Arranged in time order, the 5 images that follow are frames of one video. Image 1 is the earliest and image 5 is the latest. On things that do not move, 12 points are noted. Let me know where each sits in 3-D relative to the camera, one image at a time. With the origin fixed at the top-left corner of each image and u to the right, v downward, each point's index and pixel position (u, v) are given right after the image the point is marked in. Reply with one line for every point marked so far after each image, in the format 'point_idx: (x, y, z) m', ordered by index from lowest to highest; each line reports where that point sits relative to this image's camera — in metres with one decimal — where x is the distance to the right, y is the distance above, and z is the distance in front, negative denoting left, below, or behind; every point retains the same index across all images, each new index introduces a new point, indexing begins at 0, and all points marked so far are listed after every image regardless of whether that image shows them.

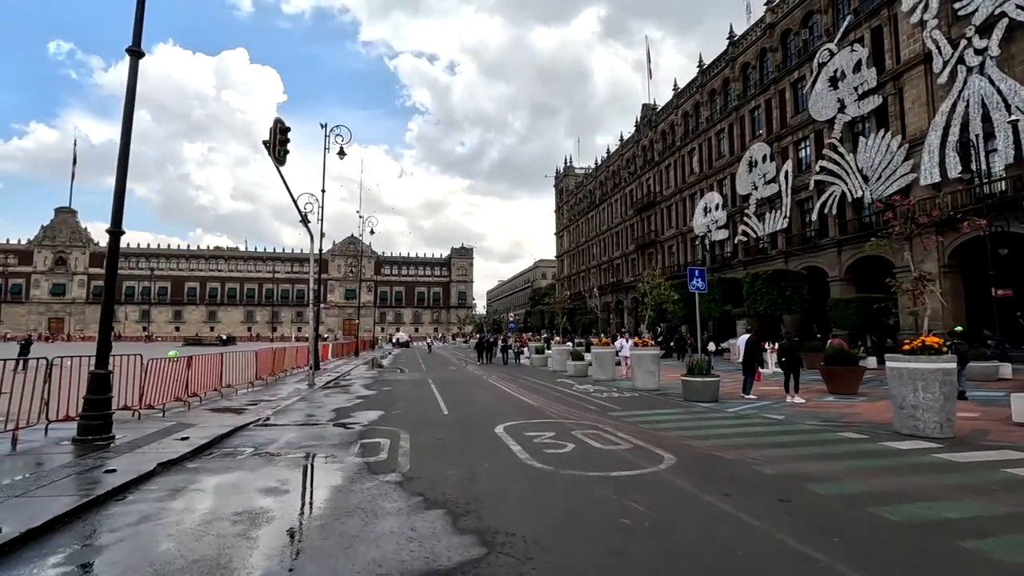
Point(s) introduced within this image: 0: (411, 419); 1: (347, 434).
0: (-2.4, -3.1, +12.7) m
1: (-3.3, -2.9, +10.6) m
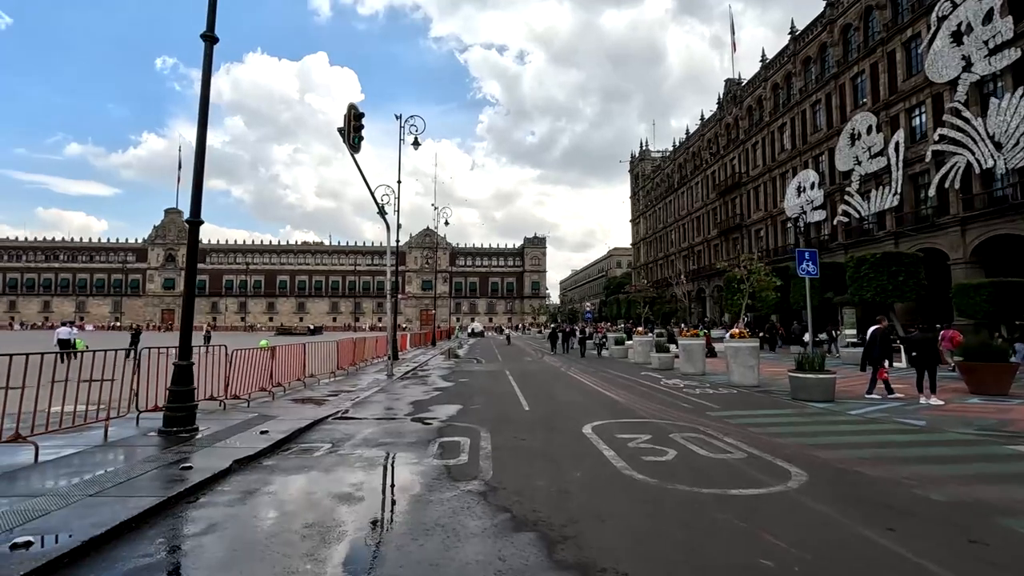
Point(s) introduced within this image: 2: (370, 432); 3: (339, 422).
0: (-0.5, -2.8, +11.9) m
1: (-1.6, -2.7, +10.1) m
2: (-2.6, -2.7, +10.0) m
3: (-3.5, -2.7, +10.9) m
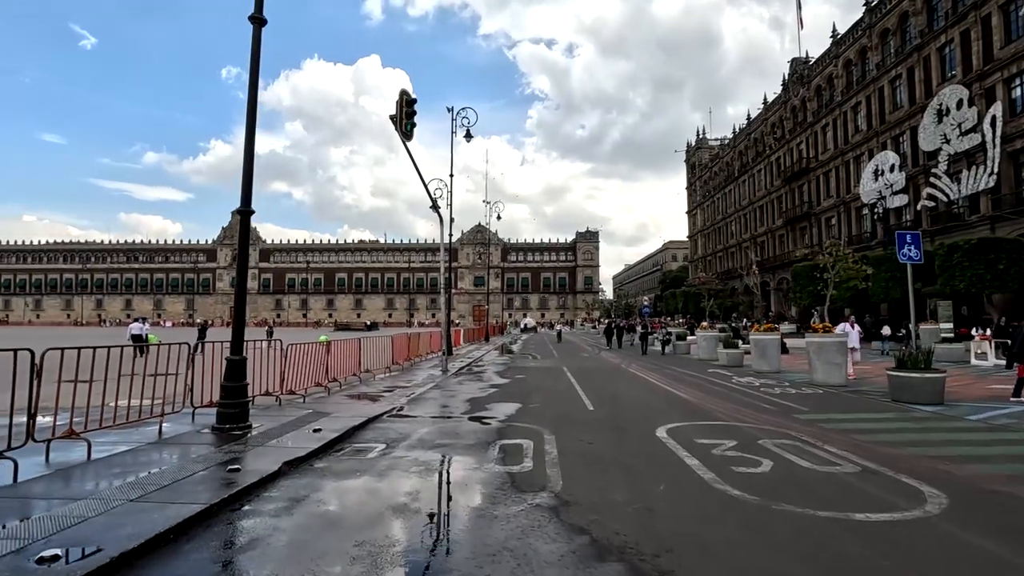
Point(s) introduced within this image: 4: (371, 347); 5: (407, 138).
0: (+0.9, -2.6, +11.1) m
1: (-0.5, -2.5, +9.4) m
2: (-1.5, -2.5, +9.4) m
3: (-2.3, -2.6, +10.4) m
4: (-5.0, -2.1, +18.8) m
5: (-2.6, +3.7, +13.3) m
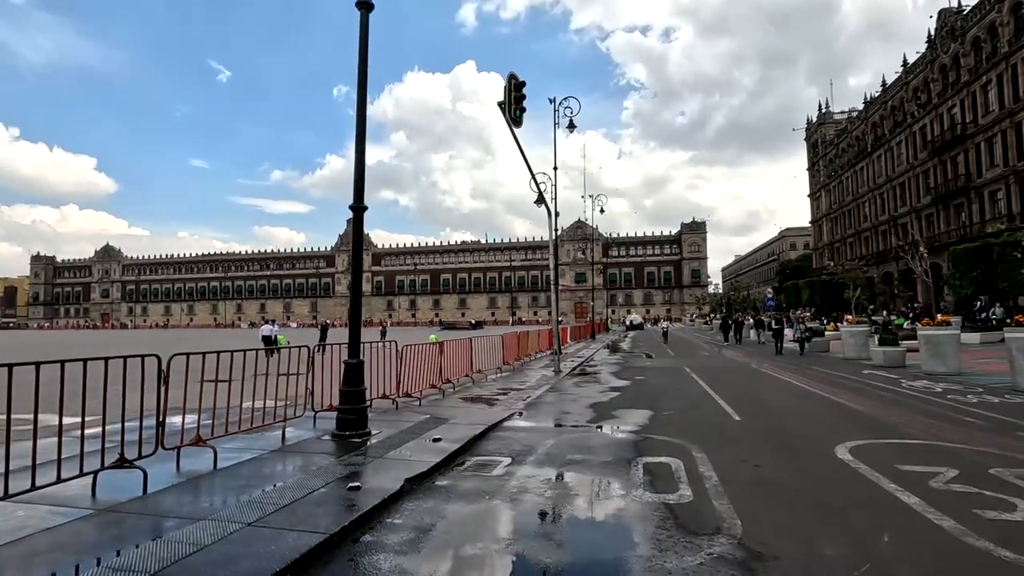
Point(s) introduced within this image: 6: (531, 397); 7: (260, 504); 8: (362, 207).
0: (+3.3, -2.5, +9.7) m
1: (+1.6, -2.4, +8.2) m
2: (+0.6, -2.4, +8.4) m
3: (+0.1, -2.5, +9.6) m
4: (-1.0, -2.0, +18.3) m
5: (+0.1, +3.8, +12.5) m
6: (+0.5, -2.8, +13.6) m
7: (-2.5, -2.1, +5.3) m
8: (-2.4, +1.3, +8.5) m
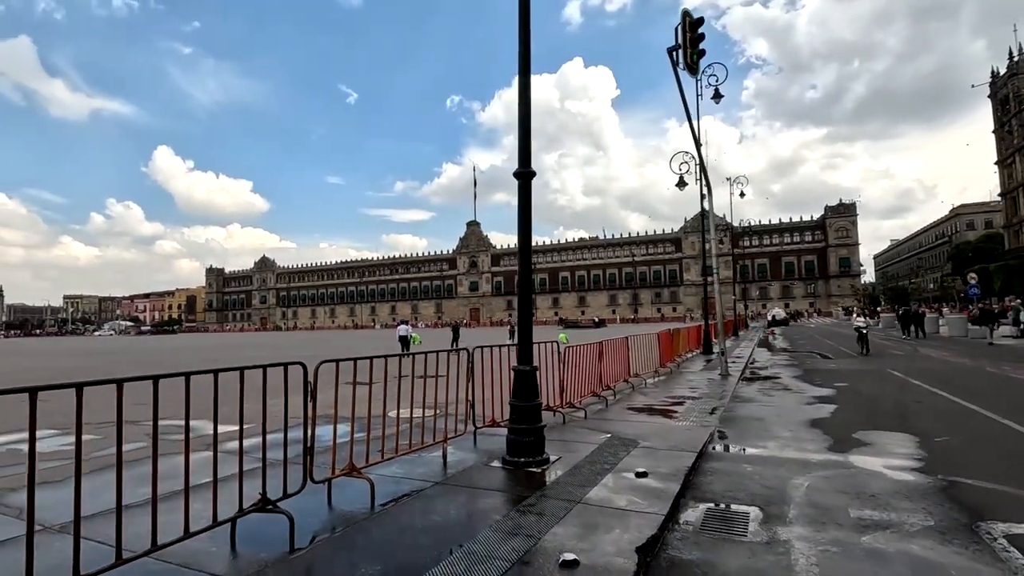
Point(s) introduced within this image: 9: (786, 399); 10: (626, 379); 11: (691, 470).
0: (+6.1, -2.1, +6.6) m
1: (+4.2, -2.1, +5.5) m
2: (+3.3, -2.2, +5.9) m
3: (+2.9, -2.3, +7.2) m
4: (+3.7, -1.8, +16.0) m
5: (+3.4, +4.1, +10.0) m
6: (+4.2, -2.5, +11.0) m
7: (-0.4, -2.0, +3.5) m
8: (+0.2, +1.4, +6.6) m
9: (+6.2, -2.5, +12.2) m
10: (+3.0, -2.4, +14.2) m
11: (+2.2, -2.2, +6.5) m
